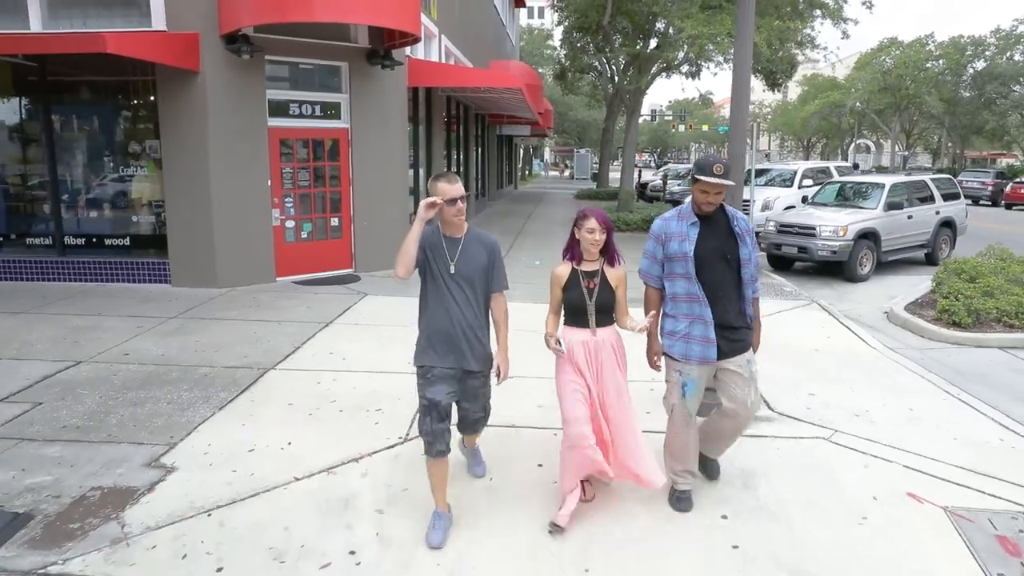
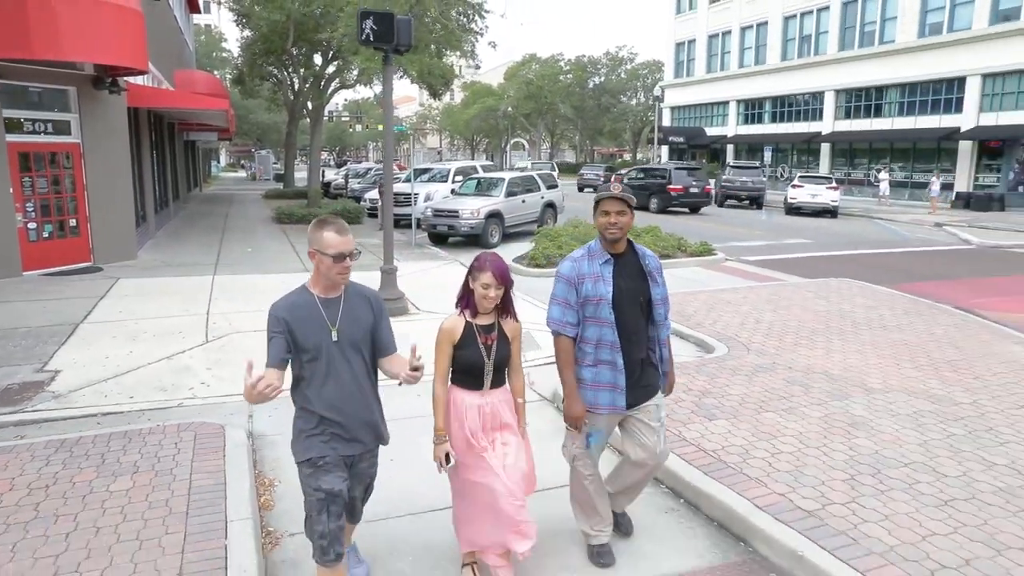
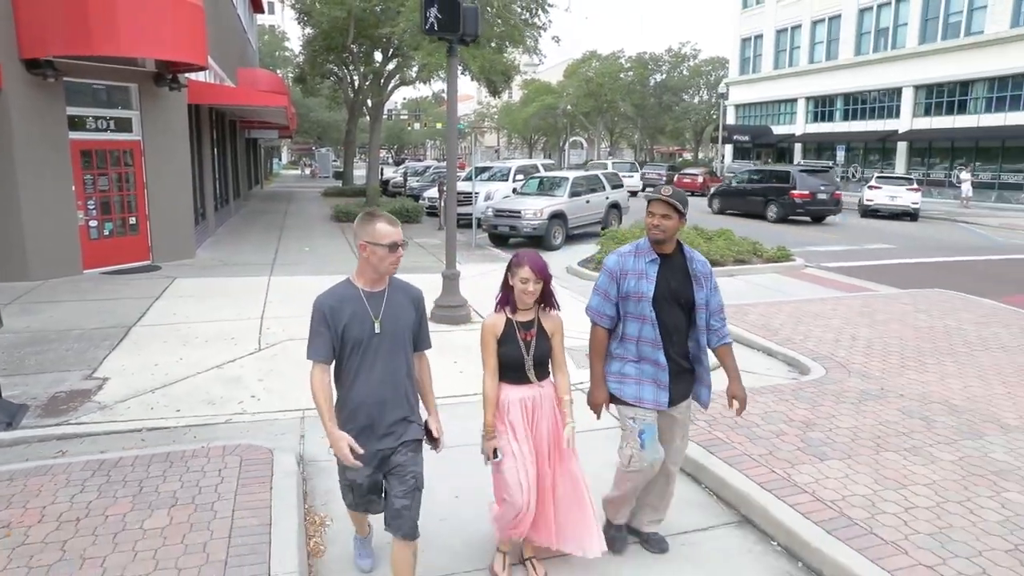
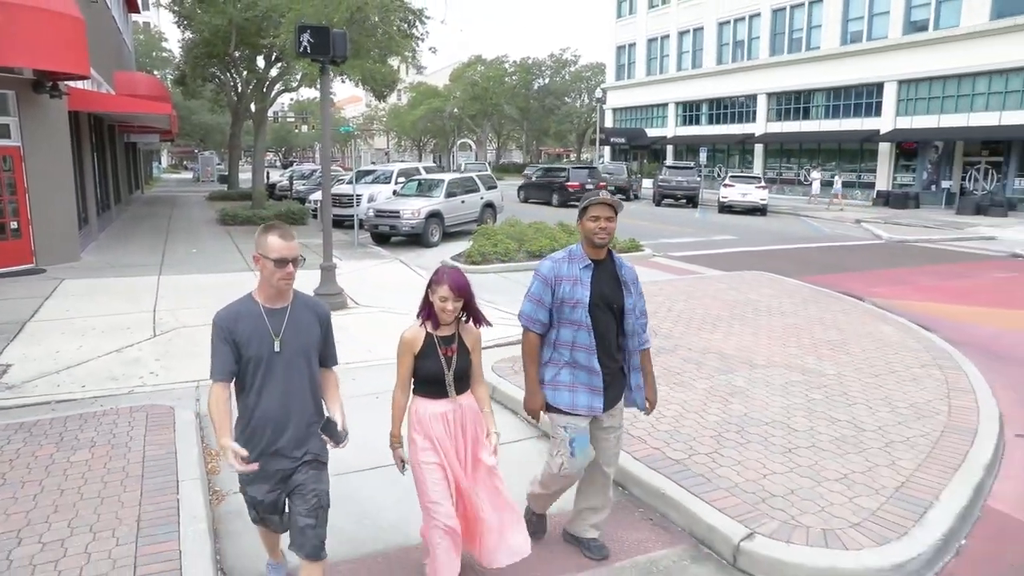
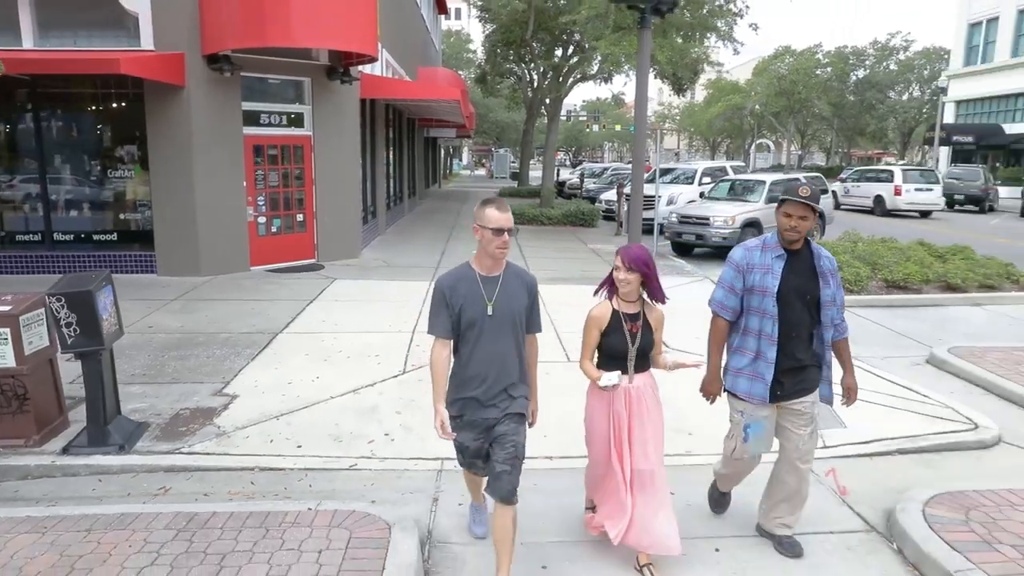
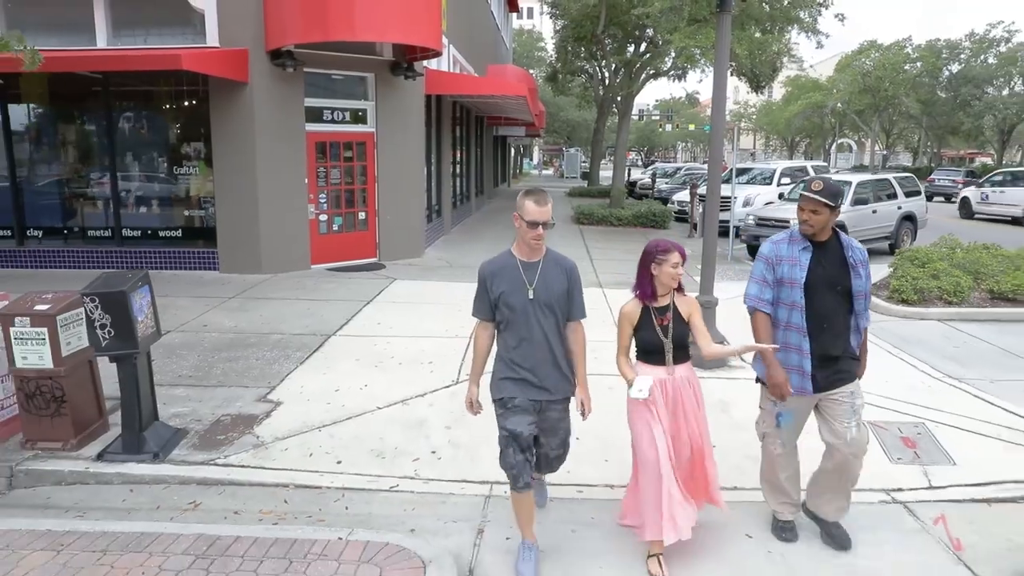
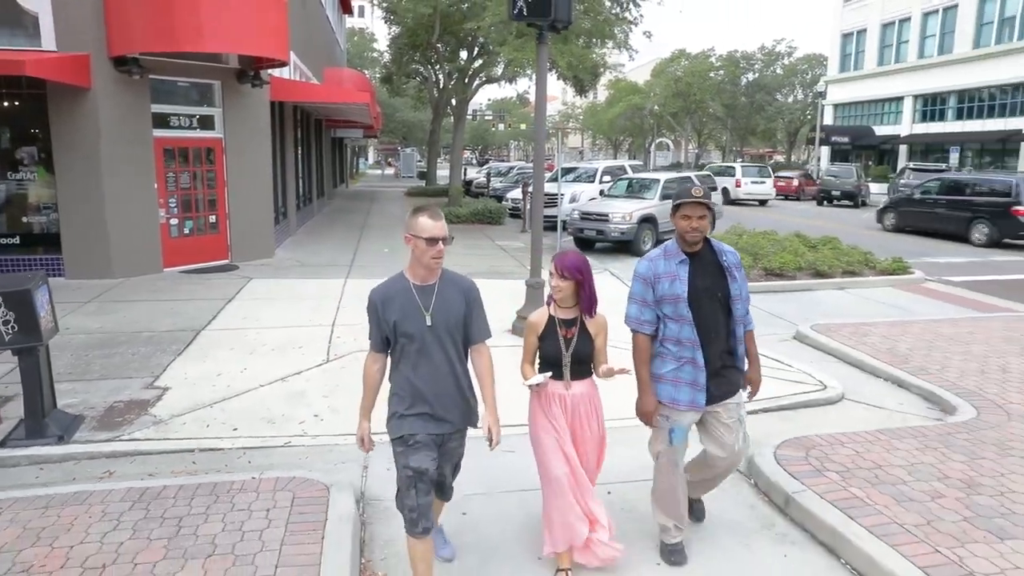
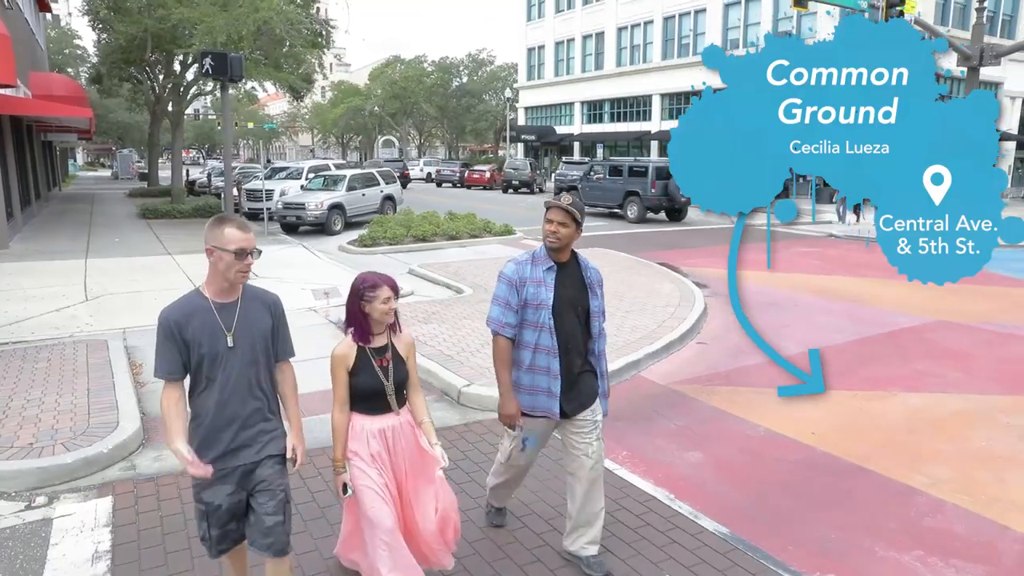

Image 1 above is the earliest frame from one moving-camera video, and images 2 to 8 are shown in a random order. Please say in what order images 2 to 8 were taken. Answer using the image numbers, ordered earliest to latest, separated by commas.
6, 5, 7, 3, 2, 4, 8
